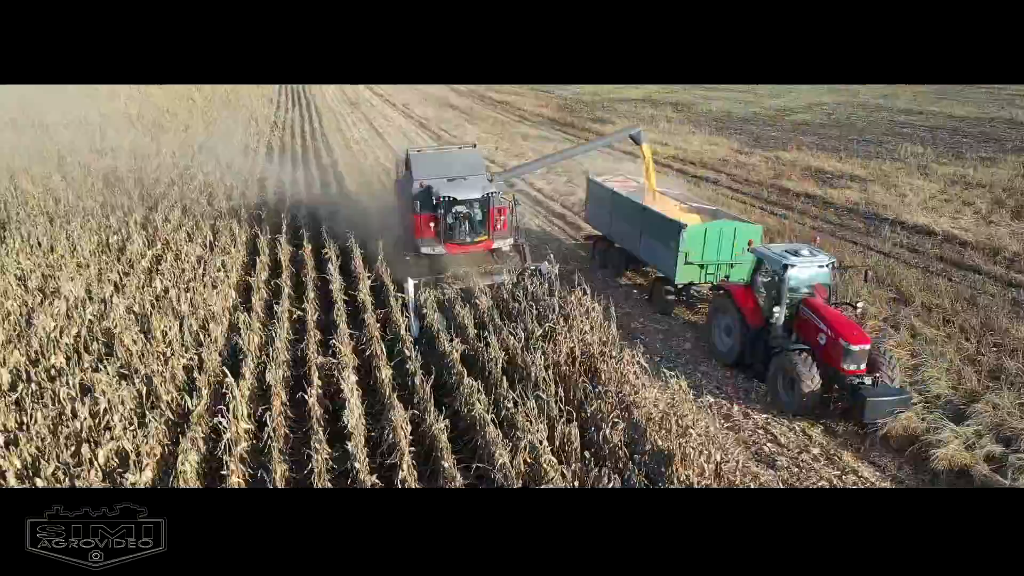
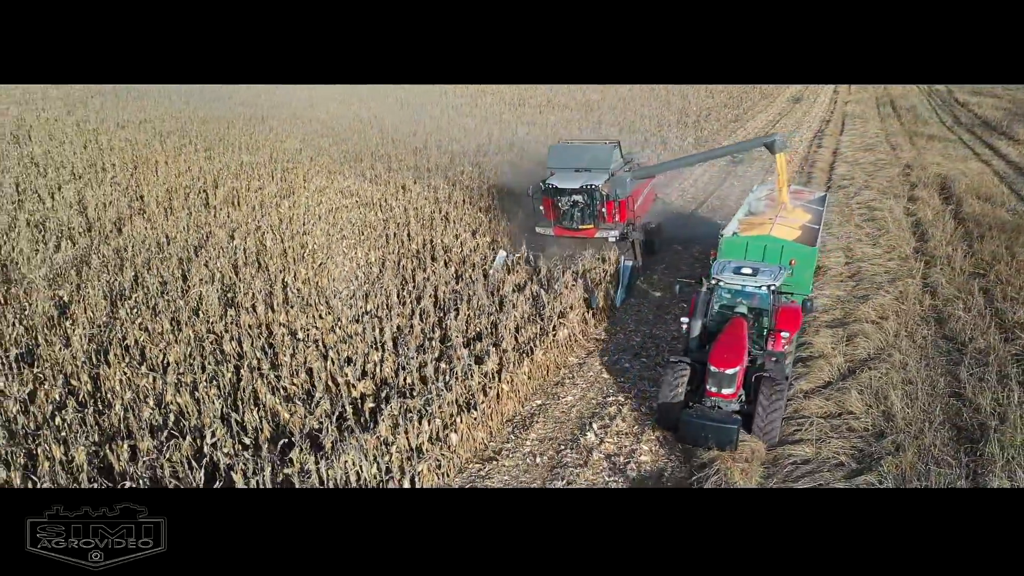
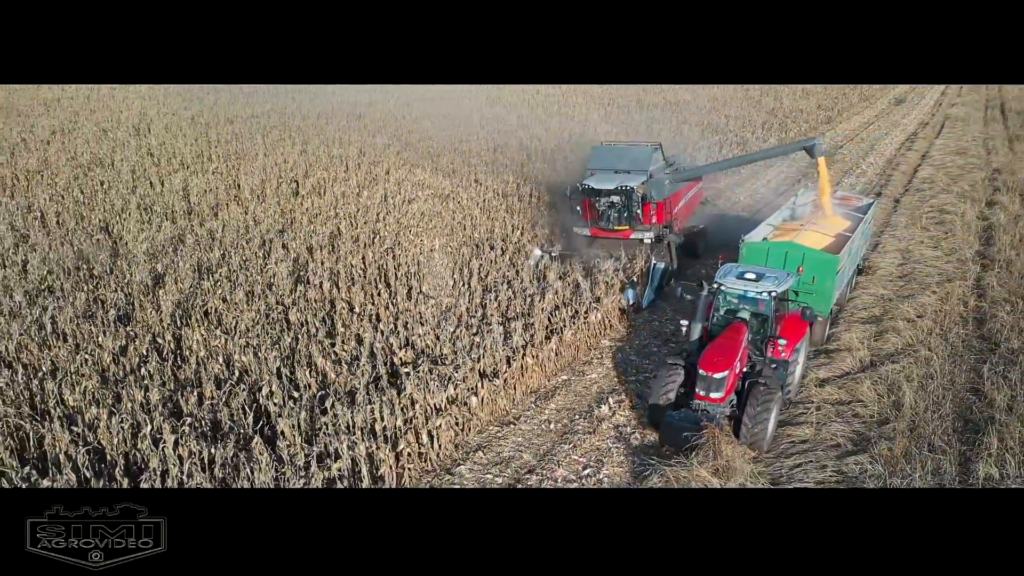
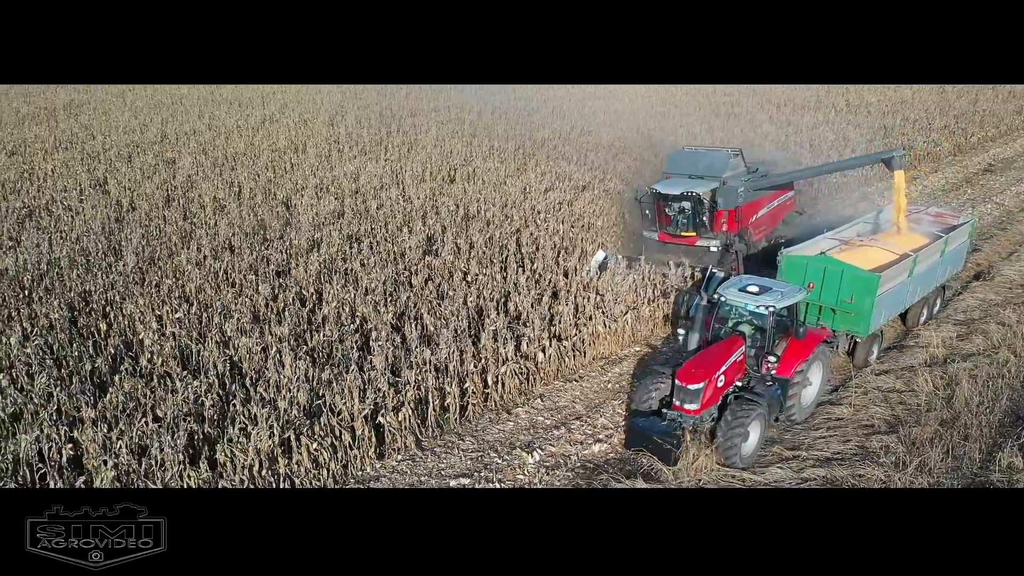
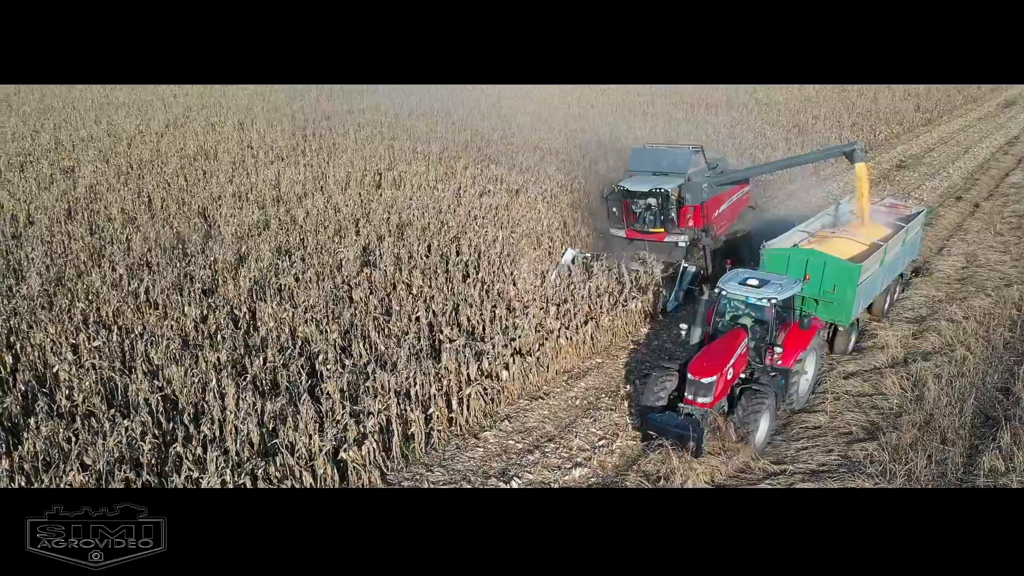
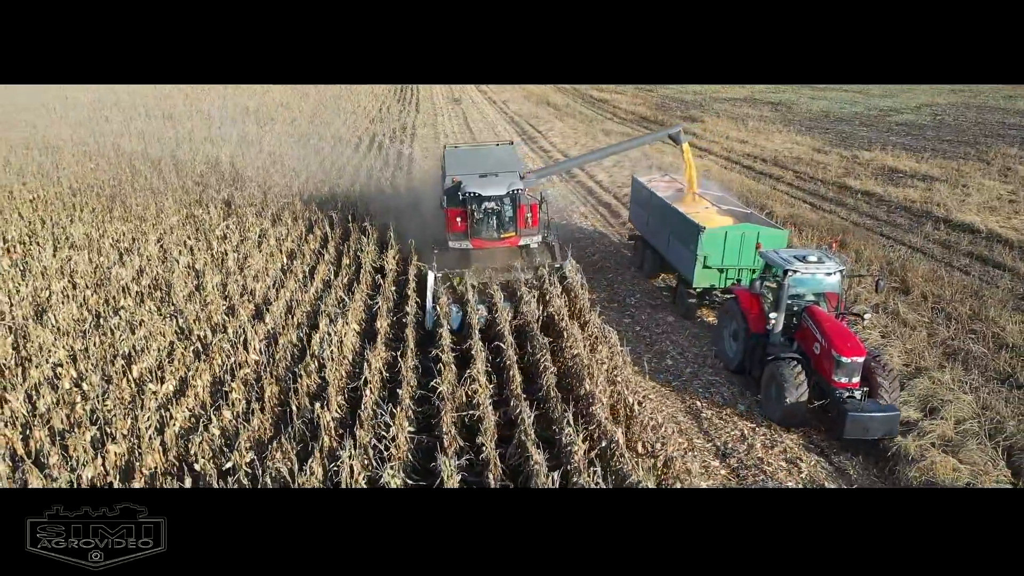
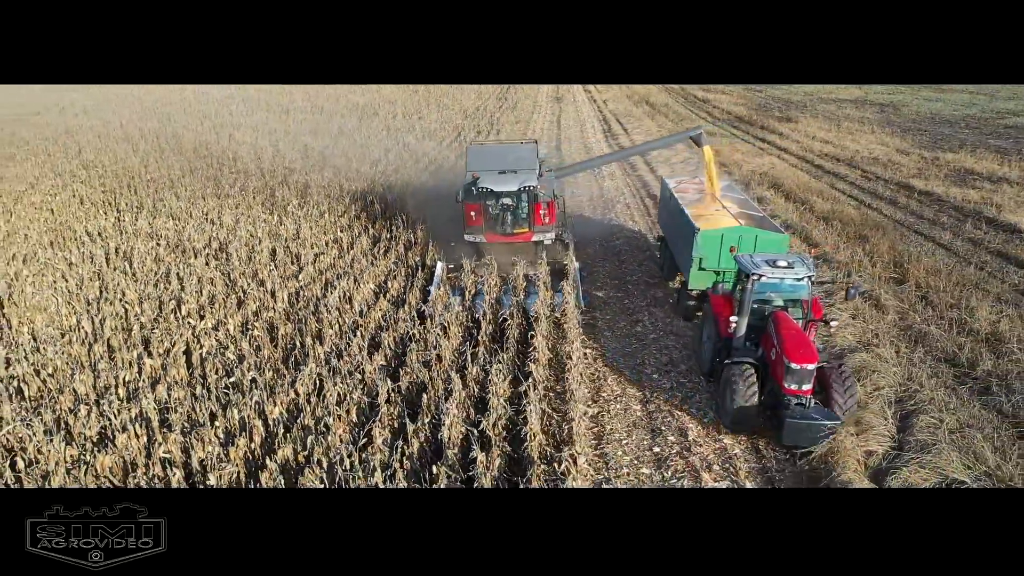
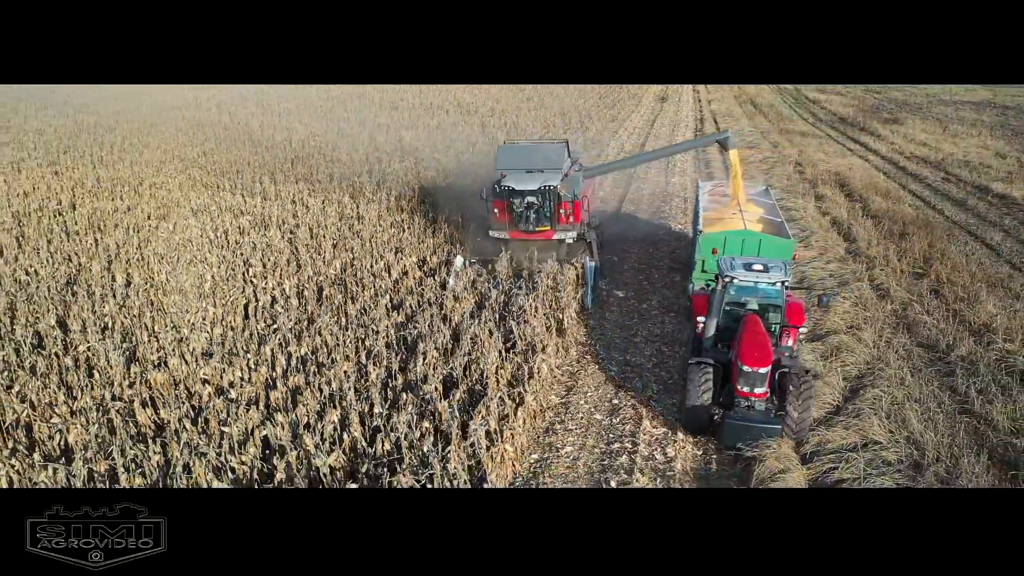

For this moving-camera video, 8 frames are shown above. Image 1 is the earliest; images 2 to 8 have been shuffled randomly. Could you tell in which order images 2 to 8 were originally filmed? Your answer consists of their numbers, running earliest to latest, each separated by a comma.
6, 7, 8, 2, 3, 5, 4
